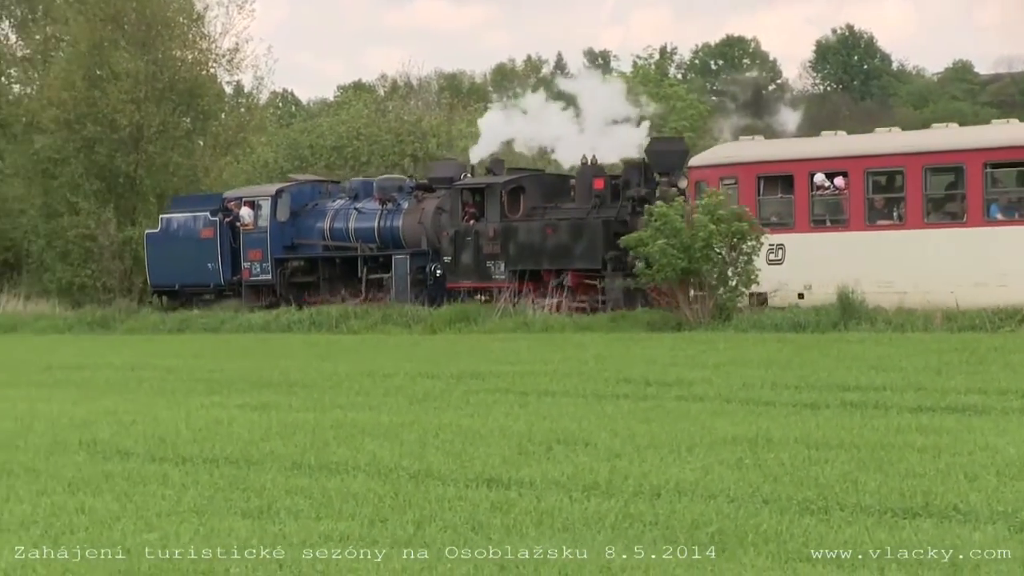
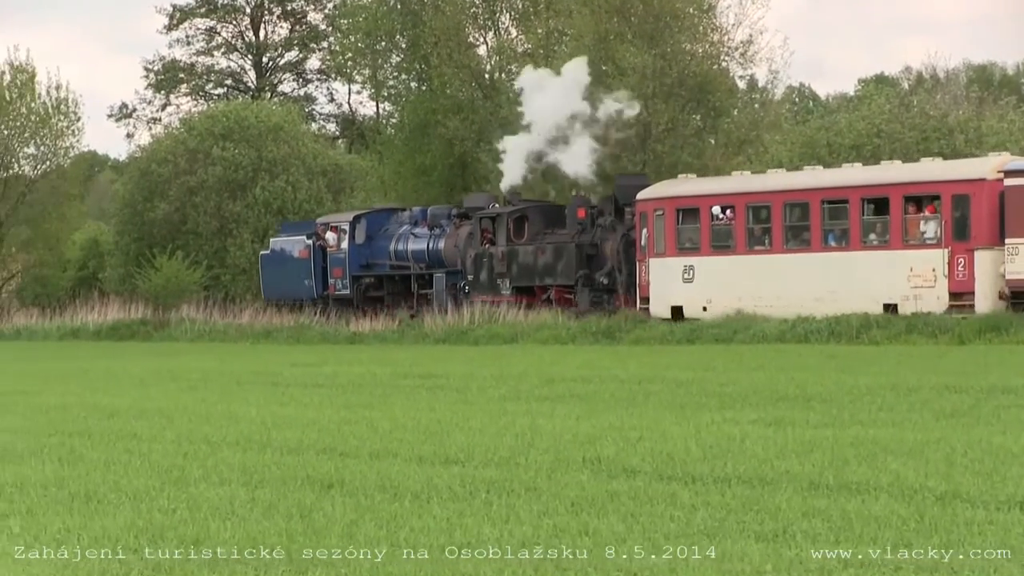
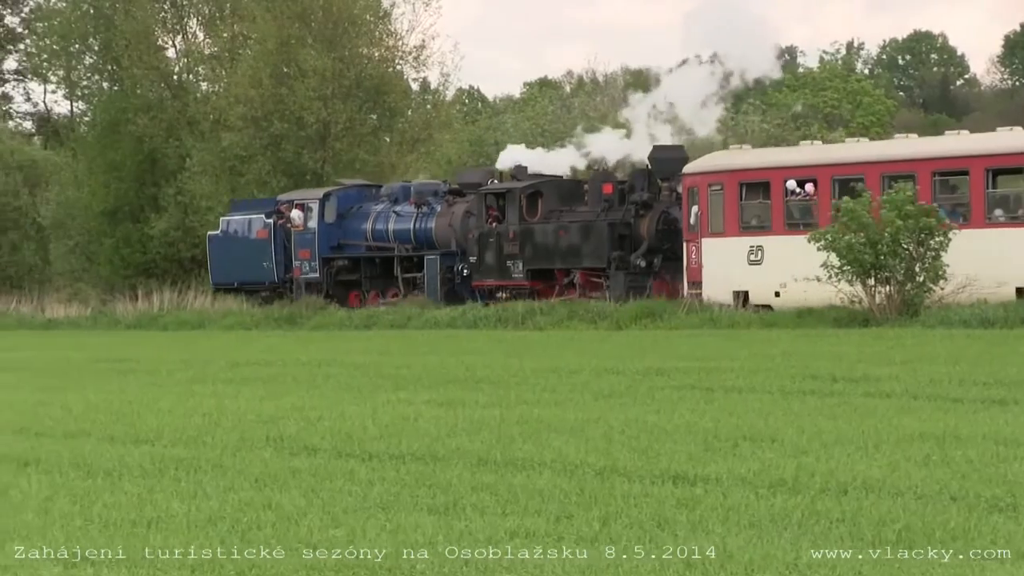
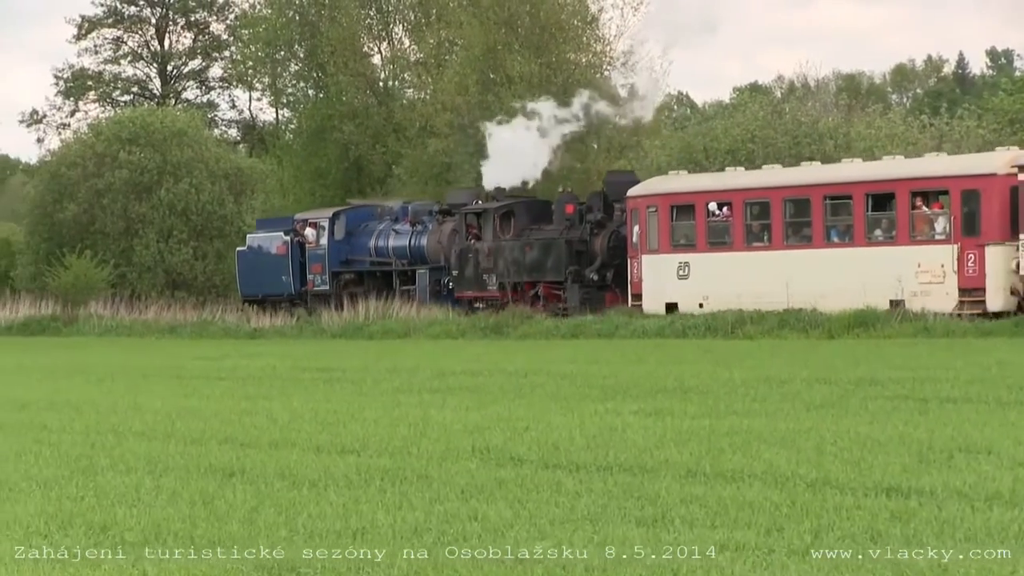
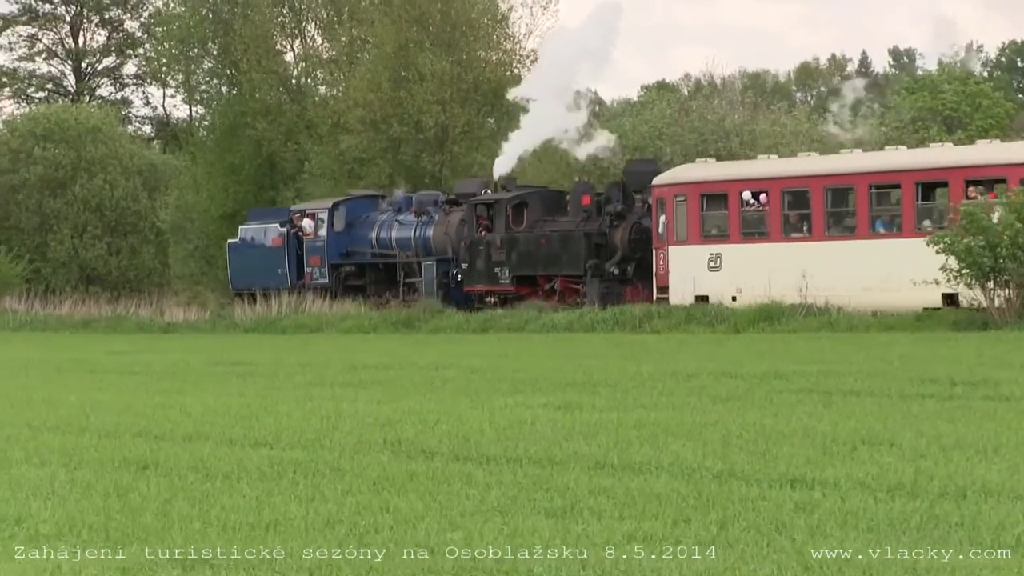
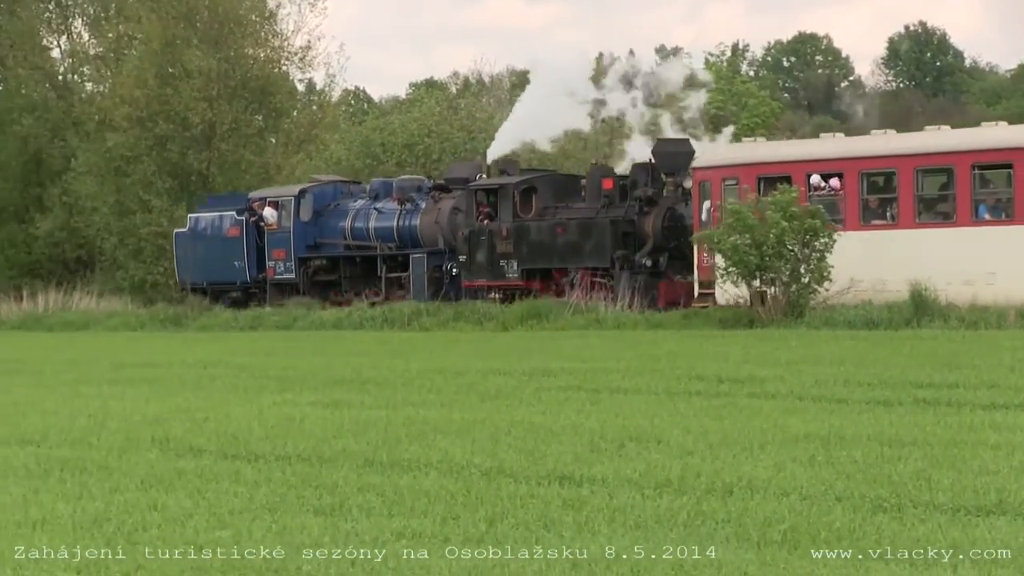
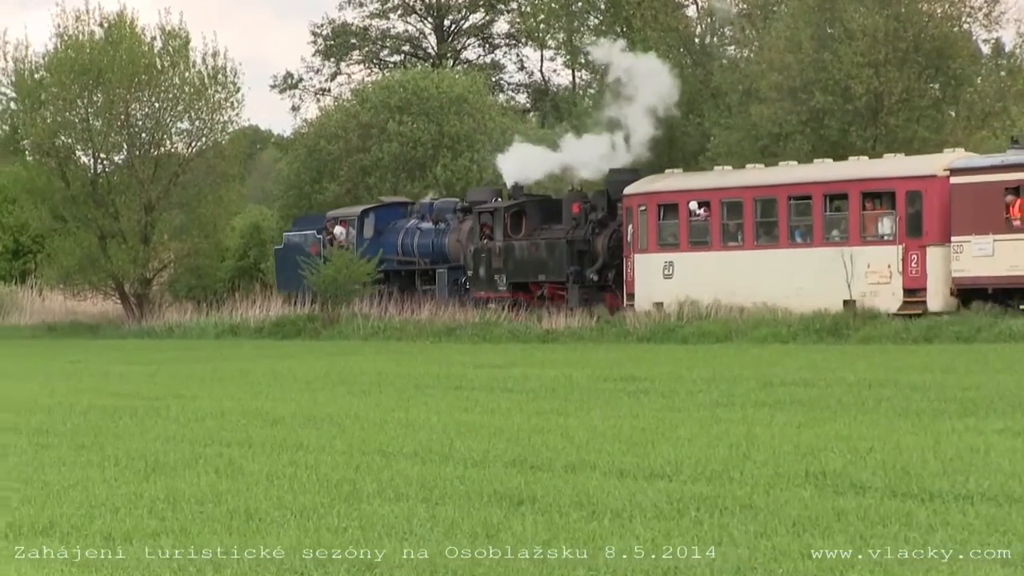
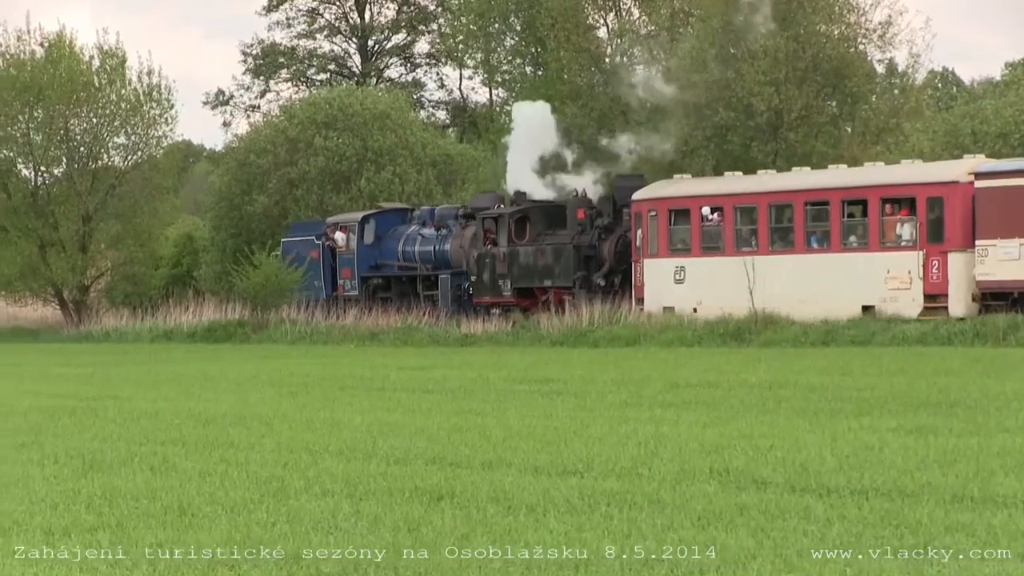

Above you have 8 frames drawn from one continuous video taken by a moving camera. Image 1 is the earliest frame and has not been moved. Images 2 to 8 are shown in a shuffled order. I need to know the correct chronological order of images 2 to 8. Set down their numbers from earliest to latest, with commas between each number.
6, 3, 5, 4, 2, 8, 7
